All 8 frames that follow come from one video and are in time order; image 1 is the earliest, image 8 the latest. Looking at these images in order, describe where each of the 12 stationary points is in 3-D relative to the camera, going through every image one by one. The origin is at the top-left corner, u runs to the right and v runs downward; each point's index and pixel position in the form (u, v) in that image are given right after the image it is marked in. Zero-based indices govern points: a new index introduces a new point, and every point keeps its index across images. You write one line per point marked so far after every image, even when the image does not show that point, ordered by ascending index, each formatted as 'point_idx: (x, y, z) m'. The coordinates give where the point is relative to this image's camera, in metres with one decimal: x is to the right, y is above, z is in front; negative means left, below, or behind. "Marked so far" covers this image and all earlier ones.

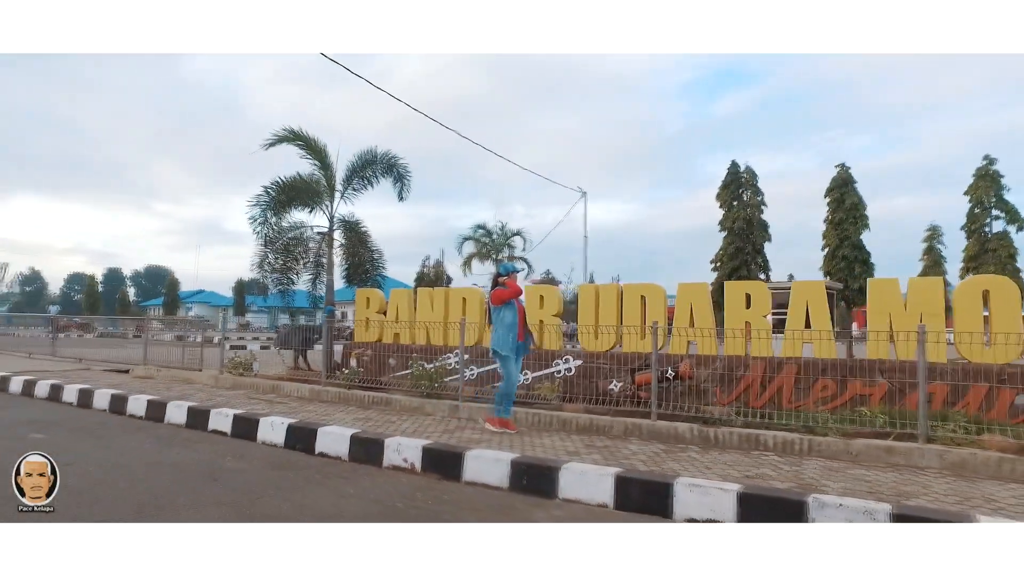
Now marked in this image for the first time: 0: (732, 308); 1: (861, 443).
0: (+2.8, -0.3, +8.7) m
1: (+2.8, -1.3, +5.7) m
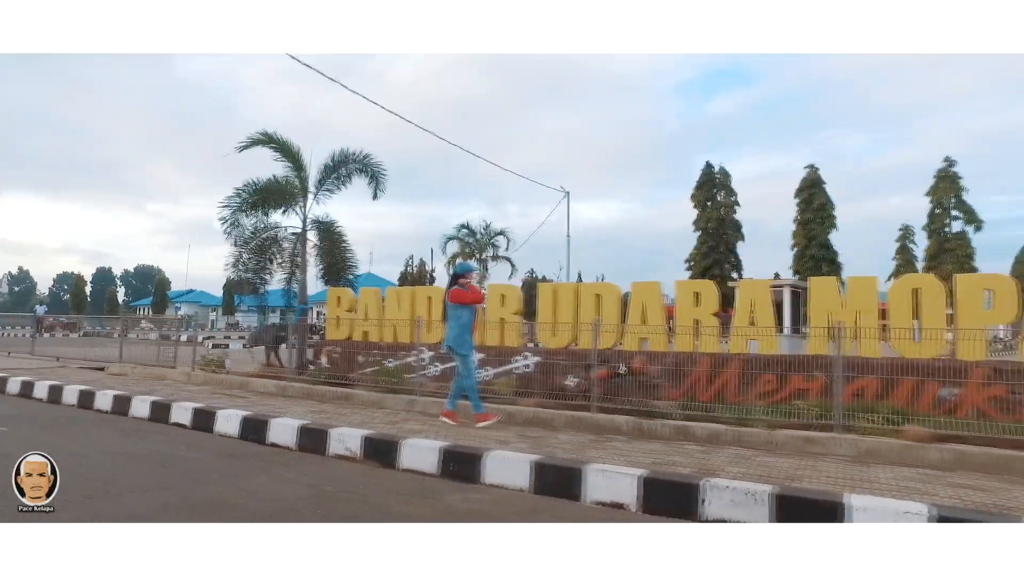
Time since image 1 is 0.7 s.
0: (+2.2, -0.2, +8.9) m
1: (+2.4, -1.3, +5.8) m
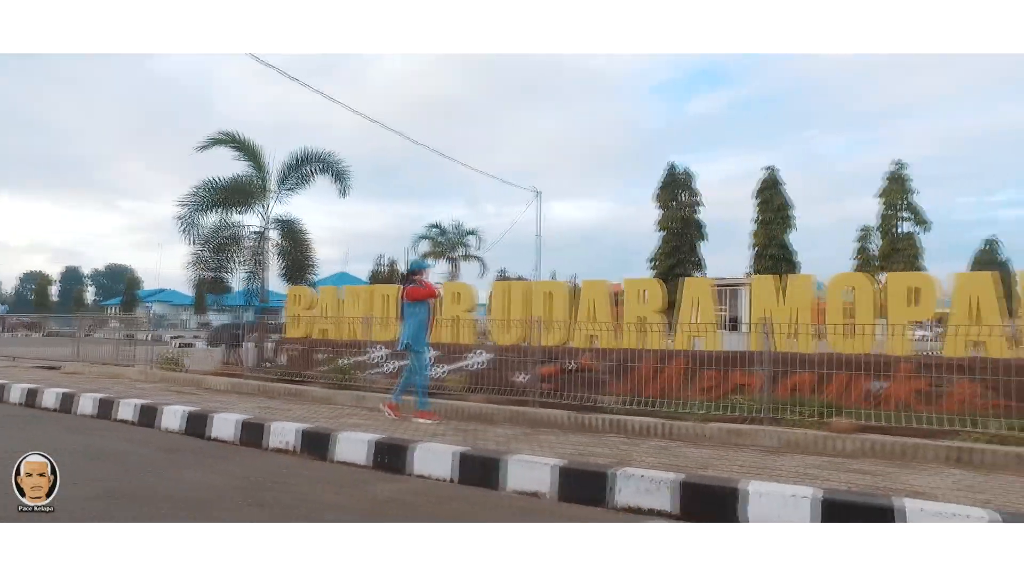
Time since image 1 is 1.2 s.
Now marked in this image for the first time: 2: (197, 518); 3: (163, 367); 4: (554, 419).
0: (+1.6, -0.2, +9.1) m
1: (+1.8, -1.3, +6.0) m
2: (-1.8, -1.3, +3.7) m
3: (-6.3, -1.4, +11.8) m
4: (+0.4, -1.3, +6.7) m
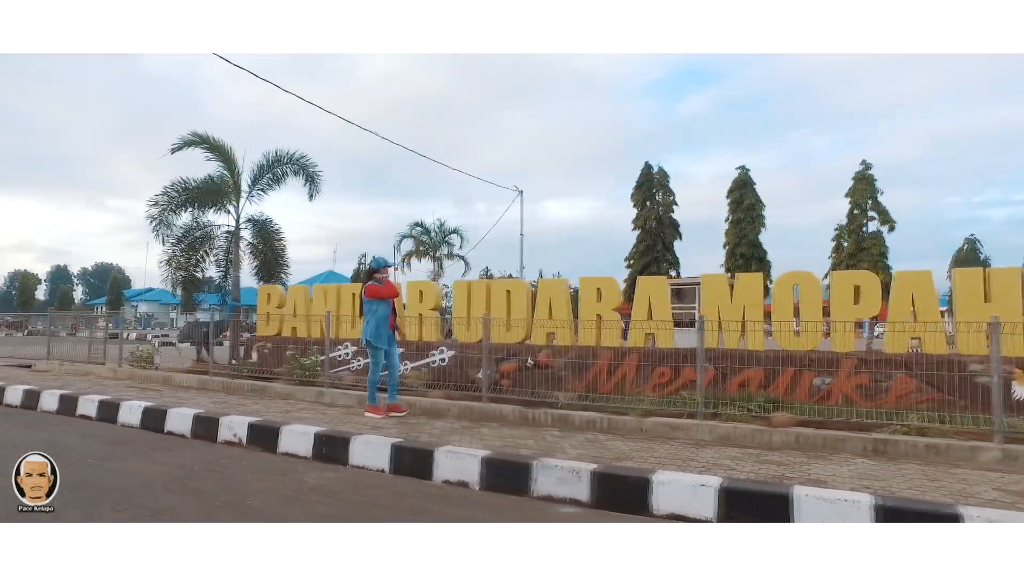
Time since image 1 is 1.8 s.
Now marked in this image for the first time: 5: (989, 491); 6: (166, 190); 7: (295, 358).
0: (+1.0, -0.2, +9.3) m
1: (+1.3, -1.3, +6.2) m
2: (-2.3, -1.3, +3.9) m
3: (-6.8, -1.4, +11.9) m
4: (-0.1, -1.3, +6.9) m
5: (+2.7, -1.2, +3.8) m
6: (-6.3, +1.8, +12.0) m
7: (-3.5, -1.1, +10.4) m
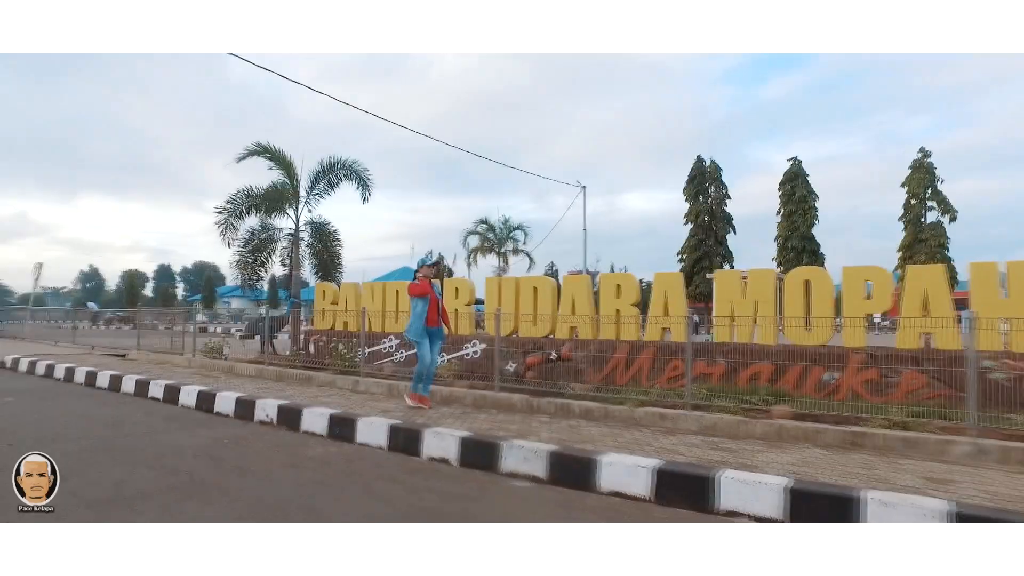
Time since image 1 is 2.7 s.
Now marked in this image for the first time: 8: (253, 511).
0: (+1.4, -0.1, +9.6) m
1: (+1.3, -1.2, +6.6) m
2: (-2.5, -1.3, +4.7) m
3: (-6.1, -1.3, +13.2) m
4: (0.0, -1.3, +7.4) m
5: (+2.4, -1.2, +4.0) m
6: (-5.6, +1.8, +13.2) m
7: (-2.9, -1.1, +11.3) m
8: (-1.5, -1.3, +3.8) m
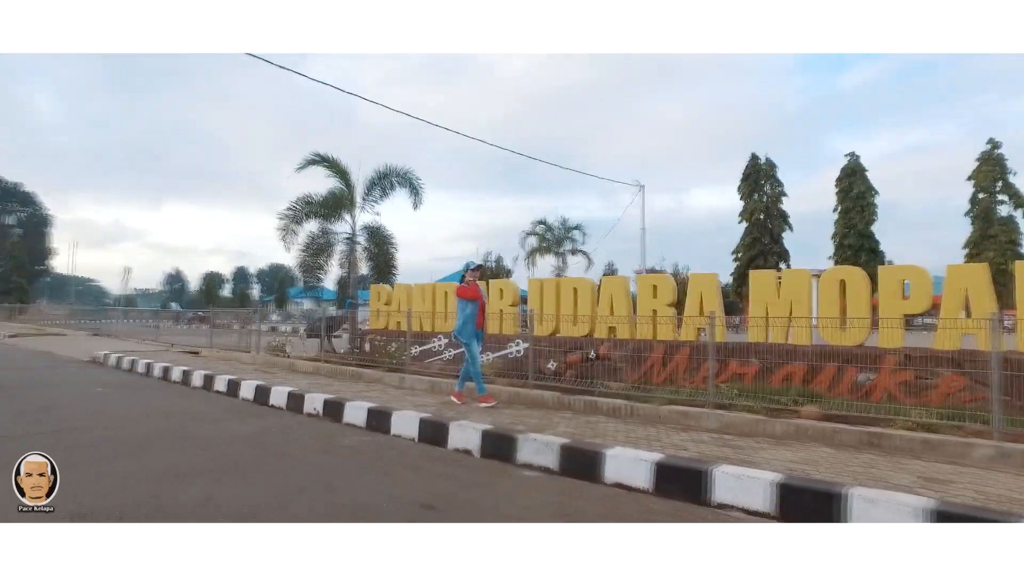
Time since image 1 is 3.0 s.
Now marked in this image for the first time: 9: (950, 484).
0: (+2.0, -0.2, +9.8) m
1: (+1.6, -1.2, +6.8) m
2: (-2.4, -1.3, +5.3) m
3: (-5.1, -1.4, +14.1) m
4: (+0.3, -1.3, +7.7) m
5: (+2.4, -1.2, +4.1) m
6: (-4.6, +1.8, +14.0) m
7: (-2.2, -1.1, +11.9) m
8: (-1.5, -1.3, +4.3) m
9: (+2.6, -1.2, +3.9) m
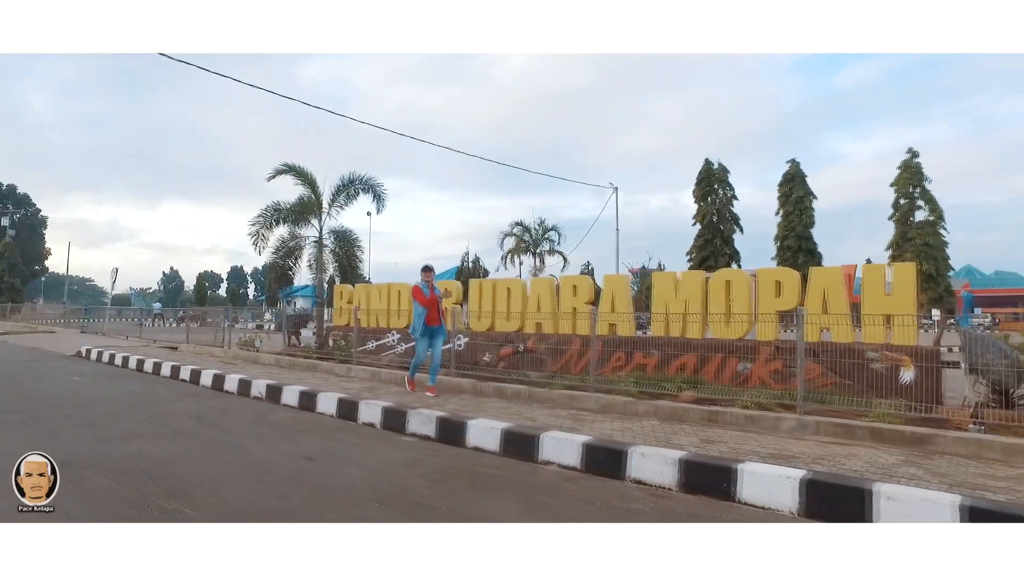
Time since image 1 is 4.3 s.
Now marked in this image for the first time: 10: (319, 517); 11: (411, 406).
0: (+0.9, -0.2, +10.9) m
1: (+0.6, -1.3, +7.9) m
2: (-3.4, -1.3, +6.4) m
3: (-6.2, -1.4, +15.2) m
4: (-0.7, -1.3, +8.8) m
5: (+1.4, -1.2, +5.2) m
6: (-5.6, +1.8, +15.1) m
7: (-3.2, -1.1, +13.0) m
8: (-2.5, -1.3, +5.4) m
9: (+1.6, -1.2, +5.0) m
10: (-1.1, -1.3, +3.7) m
11: (-1.0, -1.2, +6.7) m
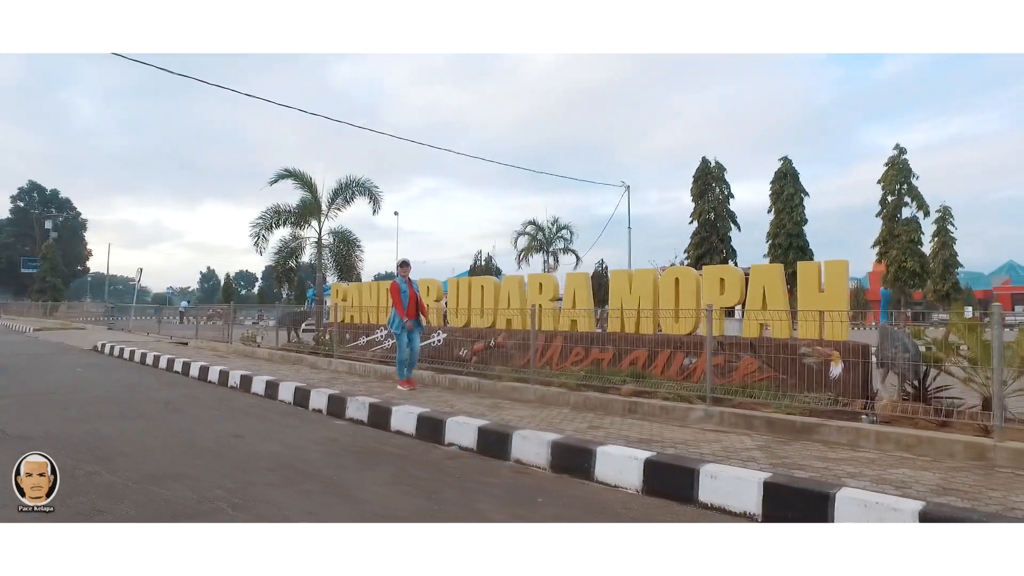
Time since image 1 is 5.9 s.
0: (+0.5, -0.1, +11.4) m
1: (-0.1, -1.2, +8.4) m
2: (-4.1, -1.3, +7.1) m
3: (-6.4, -1.3, +16.1) m
4: (-1.3, -1.3, +9.4) m
5: (+0.6, -1.2, +5.7) m
6: (-5.9, +1.8, +15.9) m
7: (-3.6, -1.1, +13.7) m
8: (-3.2, -1.3, +6.1) m
9: (+0.8, -1.2, +5.5) m
10: (-1.9, -1.3, +4.3) m
11: (-1.7, -1.2, +7.3) m
